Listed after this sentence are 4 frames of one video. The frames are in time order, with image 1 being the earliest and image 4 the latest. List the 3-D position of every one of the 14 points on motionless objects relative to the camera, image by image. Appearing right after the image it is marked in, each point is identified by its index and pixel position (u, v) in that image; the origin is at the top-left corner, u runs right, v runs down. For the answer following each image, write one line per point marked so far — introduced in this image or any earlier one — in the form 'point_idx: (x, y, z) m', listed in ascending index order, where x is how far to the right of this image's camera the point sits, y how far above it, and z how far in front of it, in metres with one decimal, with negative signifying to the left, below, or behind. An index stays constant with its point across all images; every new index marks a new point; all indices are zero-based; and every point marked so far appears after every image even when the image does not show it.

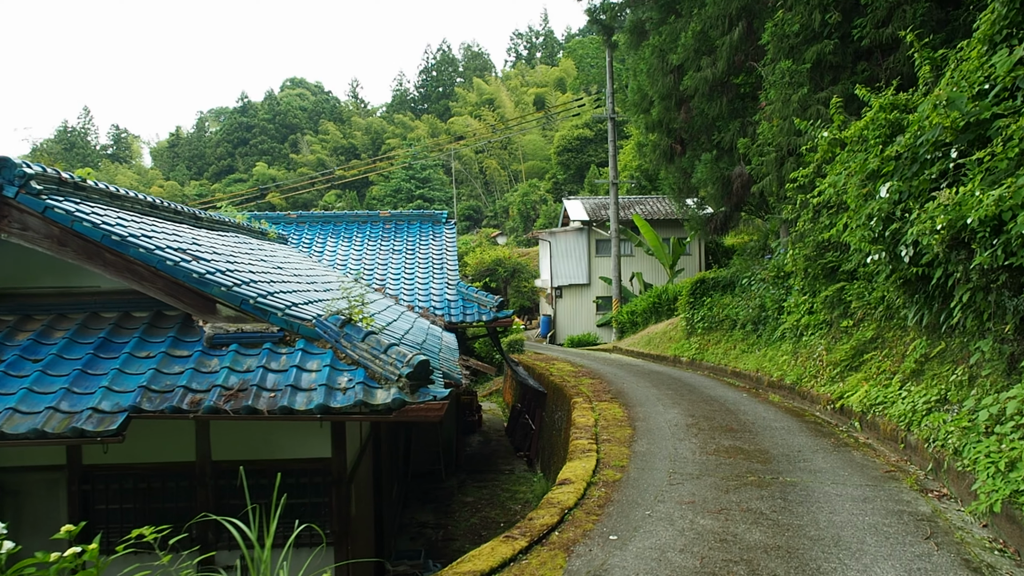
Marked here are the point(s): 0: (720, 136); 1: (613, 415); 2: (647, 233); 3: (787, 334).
0: (+3.4, +2.5, +10.7) m
1: (+1.1, -1.3, +6.8) m
2: (+4.0, +1.6, +19.0) m
3: (+4.1, -0.7, +9.7) m
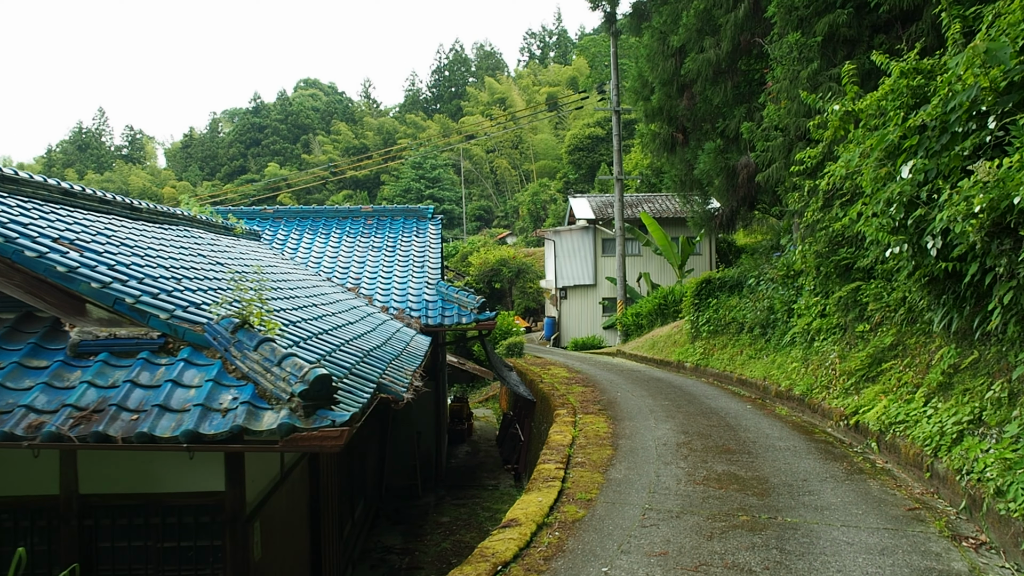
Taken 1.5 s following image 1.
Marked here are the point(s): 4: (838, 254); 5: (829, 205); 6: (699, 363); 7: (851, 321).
0: (+3.2, +2.5, +9.8) m
1: (+0.8, -1.3, +6.1) m
2: (+4.0, +1.6, +18.1) m
3: (+3.9, -0.7, +8.9) m
4: (+3.6, +0.4, +7.3) m
5: (+3.3, +0.9, +6.8) m
6: (+3.2, -1.3, +11.2) m
7: (+3.8, -0.4, +7.2) m
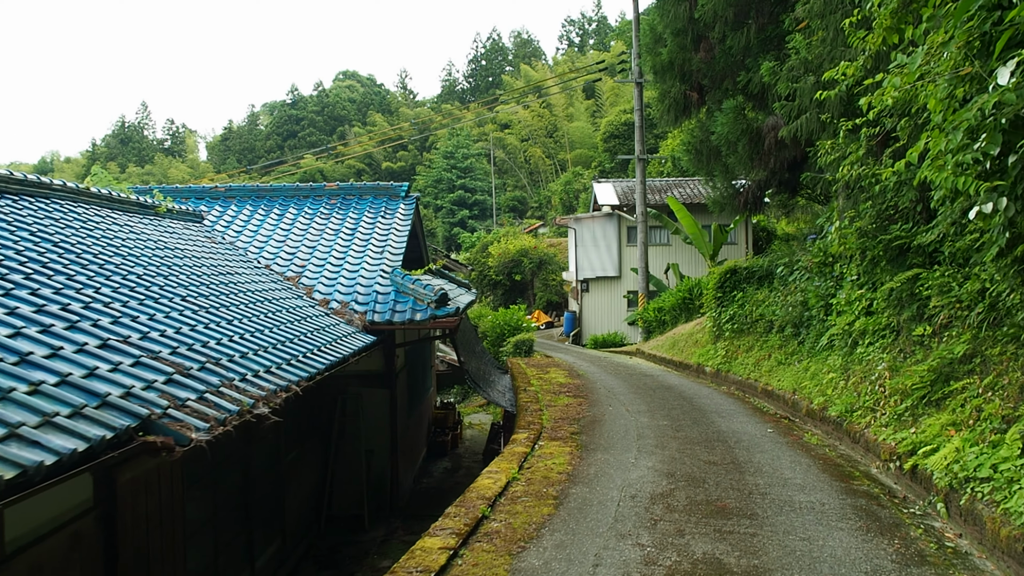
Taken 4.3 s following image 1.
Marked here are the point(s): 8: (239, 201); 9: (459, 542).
0: (+2.9, +2.6, +8.1) m
1: (+0.3, -1.2, +4.5) m
2: (+4.3, +1.8, +16.3) m
3: (+3.5, -0.6, +7.1) m
4: (+3.2, +0.5, +5.5) m
5: (+2.8, +1.0, +5.0) m
6: (+3.0, -1.2, +9.5) m
7: (+3.3, -0.3, +5.5) m
8: (-3.9, +1.2, +9.2) m
9: (-0.2, -1.2, +3.1) m
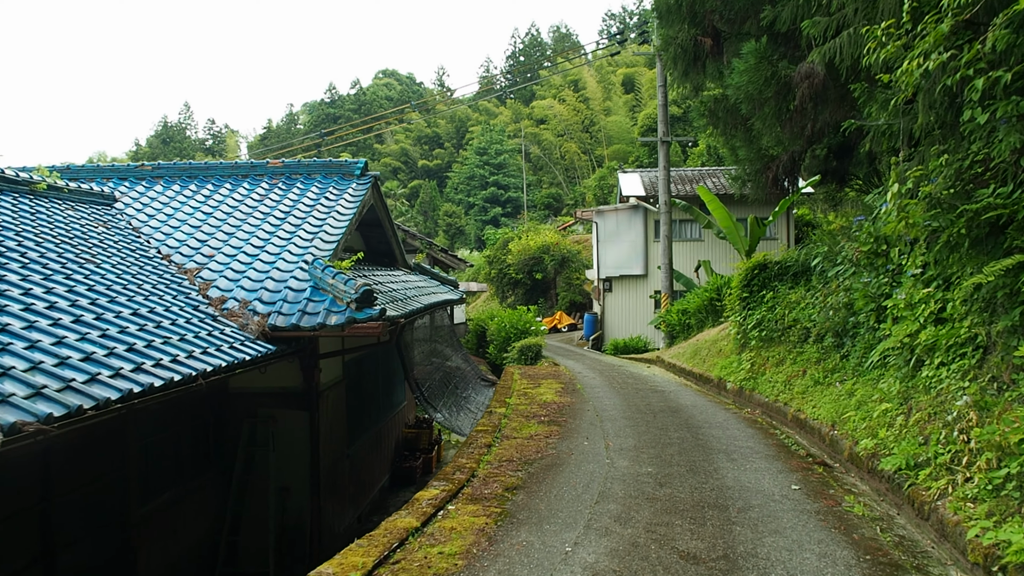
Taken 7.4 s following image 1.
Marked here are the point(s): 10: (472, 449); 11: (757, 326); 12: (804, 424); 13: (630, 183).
0: (+2.5, +2.6, +6.3) m
1: (-0.4, -1.2, +2.9) m
2: (+4.4, +1.8, +14.4) m
3: (+3.1, -0.6, +5.3) m
4: (+2.6, +0.5, +3.7) m
5: (+2.2, +1.0, +3.2) m
6: (+2.7, -1.1, +7.7) m
7: (+2.7, -0.3, +3.6) m
8: (-4.2, +1.3, +7.8) m
9: (-1.0, -1.2, +1.5) m
10: (-0.3, -1.2, +5.1) m
11: (+3.3, -0.5, +8.6) m
12: (+2.5, -1.2, +5.6) m
13: (+3.5, +3.2, +19.5) m
